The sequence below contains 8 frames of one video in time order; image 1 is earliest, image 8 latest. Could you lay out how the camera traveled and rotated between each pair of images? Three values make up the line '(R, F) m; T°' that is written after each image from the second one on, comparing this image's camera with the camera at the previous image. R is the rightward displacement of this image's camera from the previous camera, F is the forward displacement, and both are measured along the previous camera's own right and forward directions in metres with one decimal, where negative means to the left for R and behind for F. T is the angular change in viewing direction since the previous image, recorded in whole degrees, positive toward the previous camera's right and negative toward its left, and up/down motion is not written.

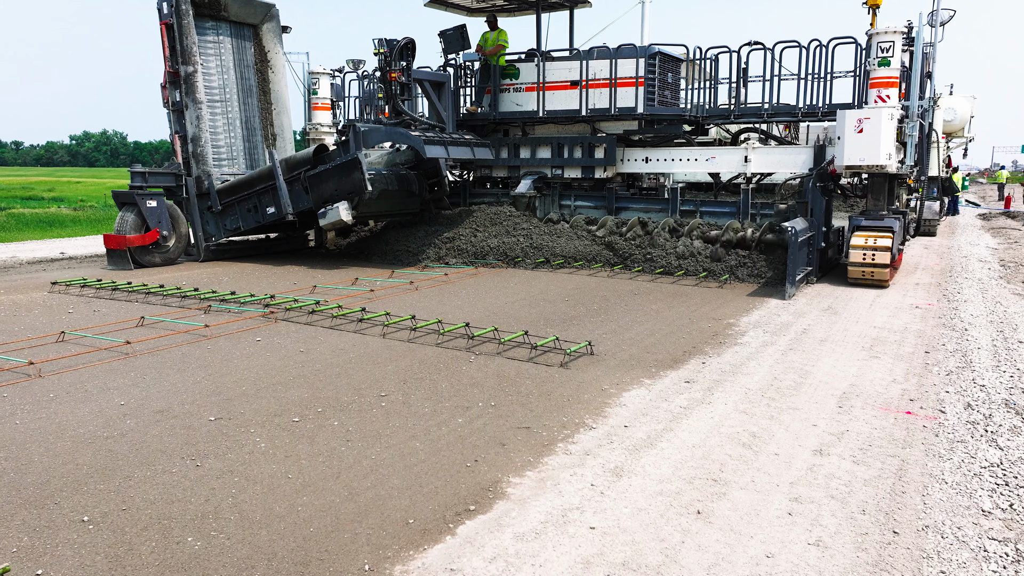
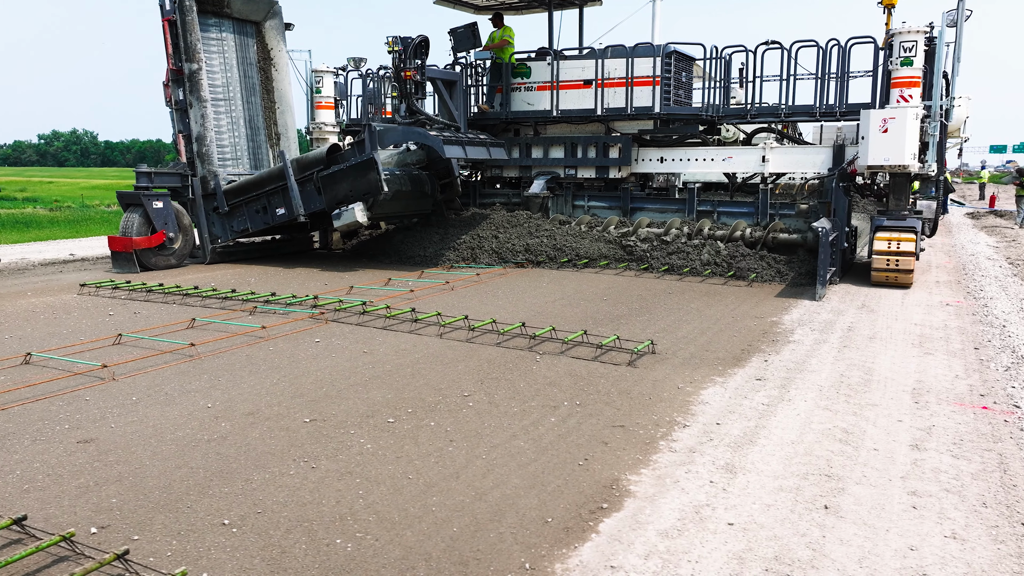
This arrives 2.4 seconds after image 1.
(-0.8, 0.0) m; +2°
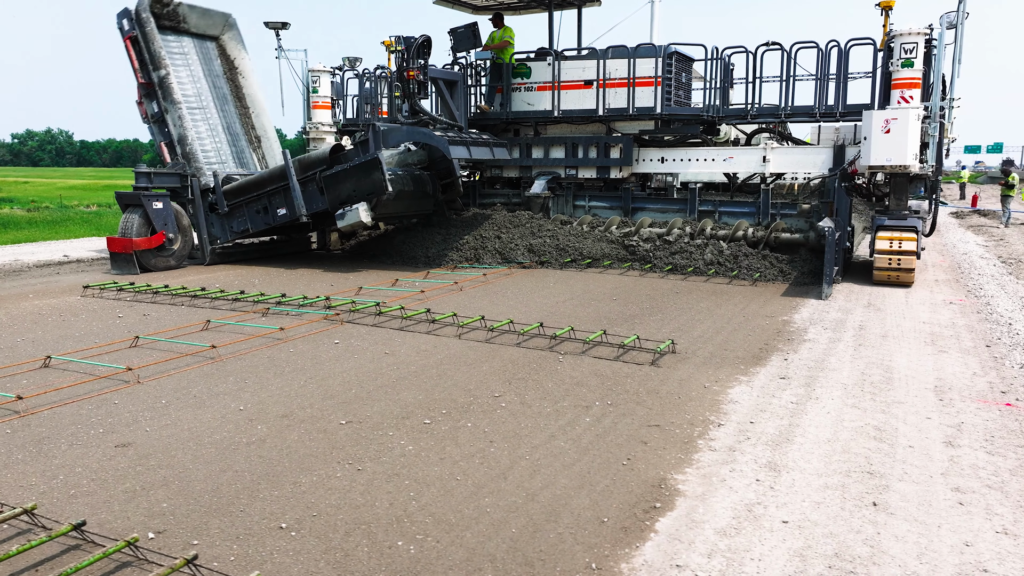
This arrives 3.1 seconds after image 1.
(-0.4, 0.0) m; +1°
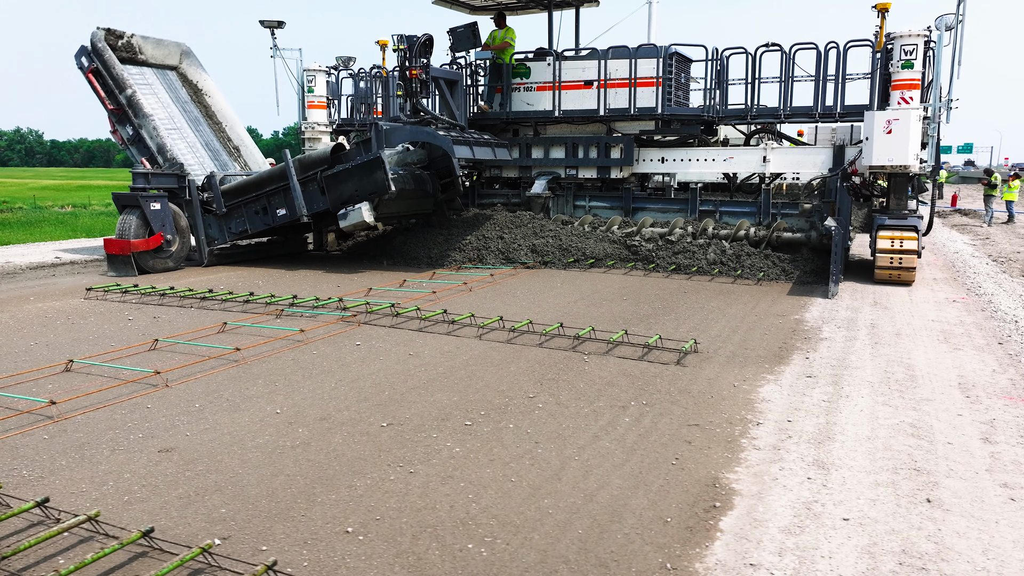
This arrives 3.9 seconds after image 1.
(-0.4, 0.0) m; +2°
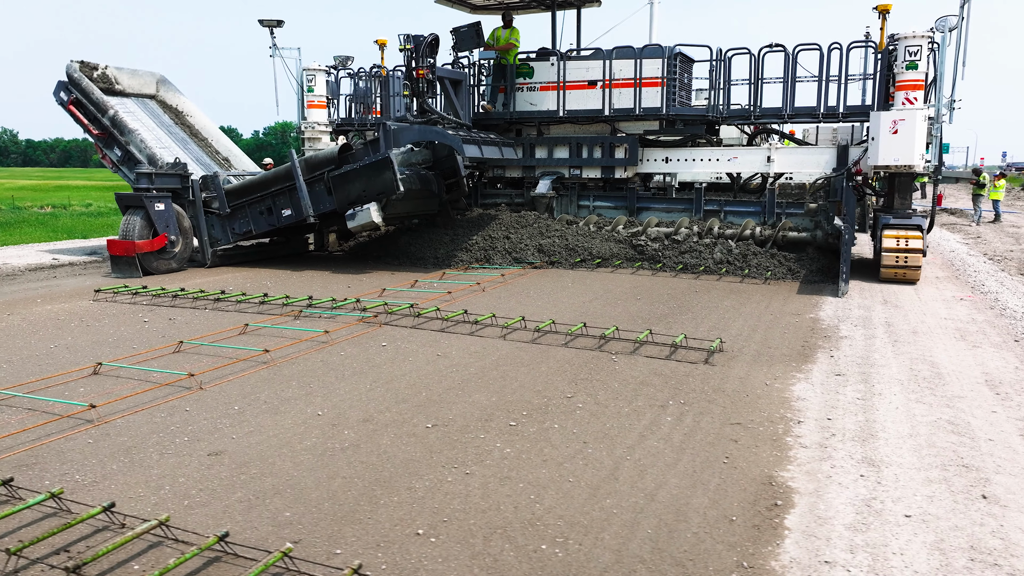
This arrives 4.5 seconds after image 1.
(-0.4, 0.0) m; +1°
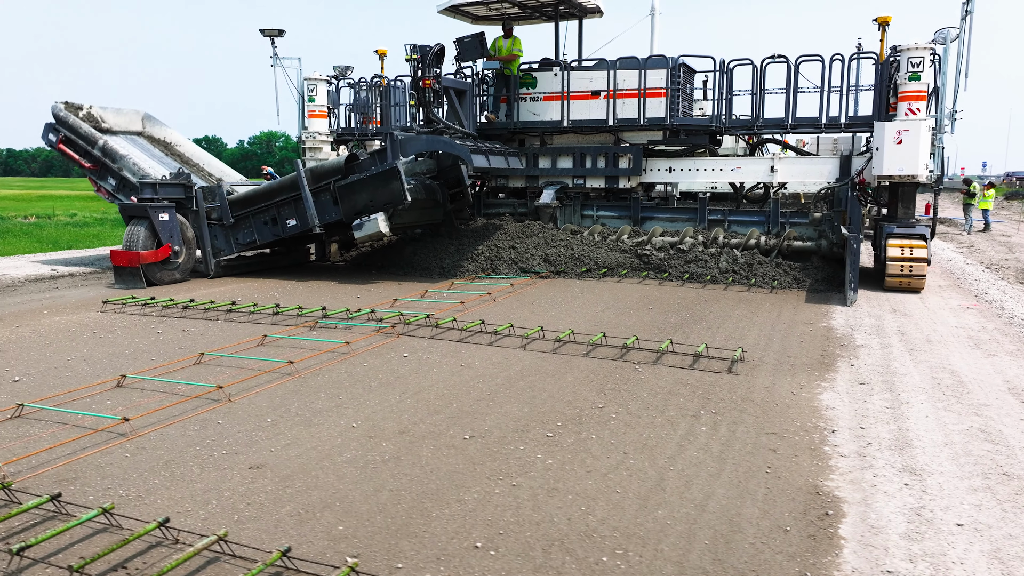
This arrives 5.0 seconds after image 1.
(-0.3, 0.0) m; +1°
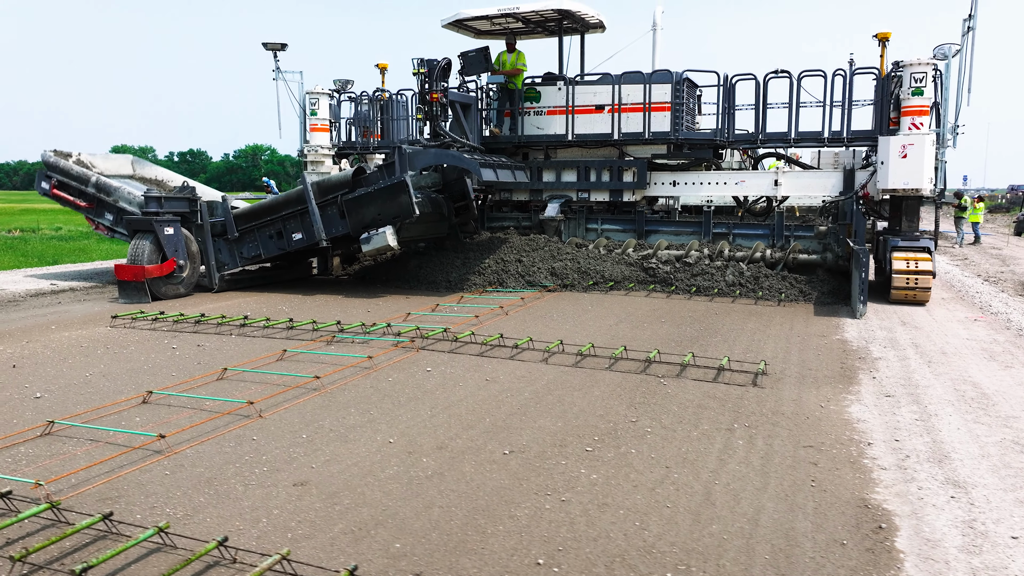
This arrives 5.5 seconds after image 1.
(-0.3, 0.0) m; +1°
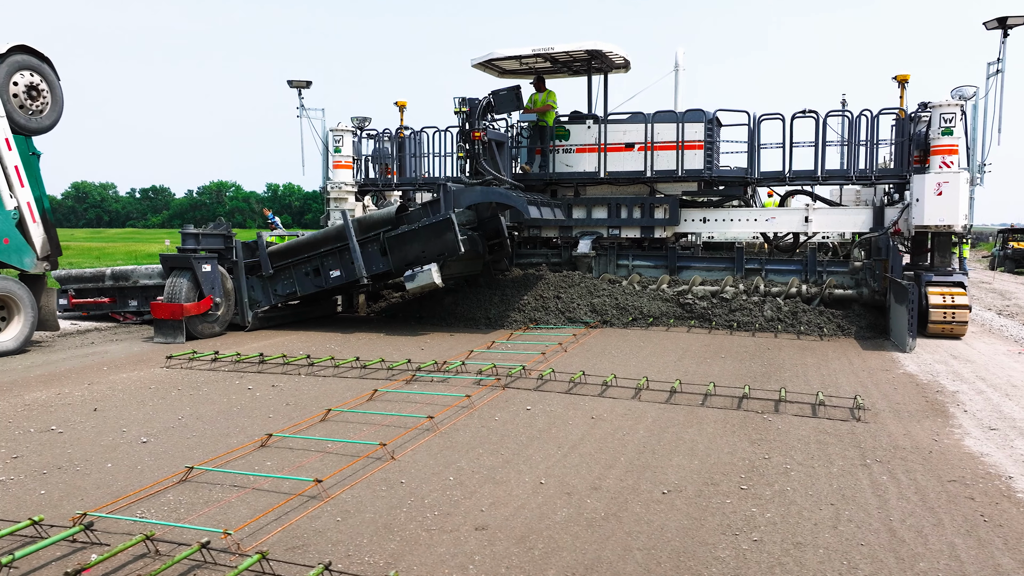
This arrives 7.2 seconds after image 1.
(-1.2, +0.1) m; +3°
